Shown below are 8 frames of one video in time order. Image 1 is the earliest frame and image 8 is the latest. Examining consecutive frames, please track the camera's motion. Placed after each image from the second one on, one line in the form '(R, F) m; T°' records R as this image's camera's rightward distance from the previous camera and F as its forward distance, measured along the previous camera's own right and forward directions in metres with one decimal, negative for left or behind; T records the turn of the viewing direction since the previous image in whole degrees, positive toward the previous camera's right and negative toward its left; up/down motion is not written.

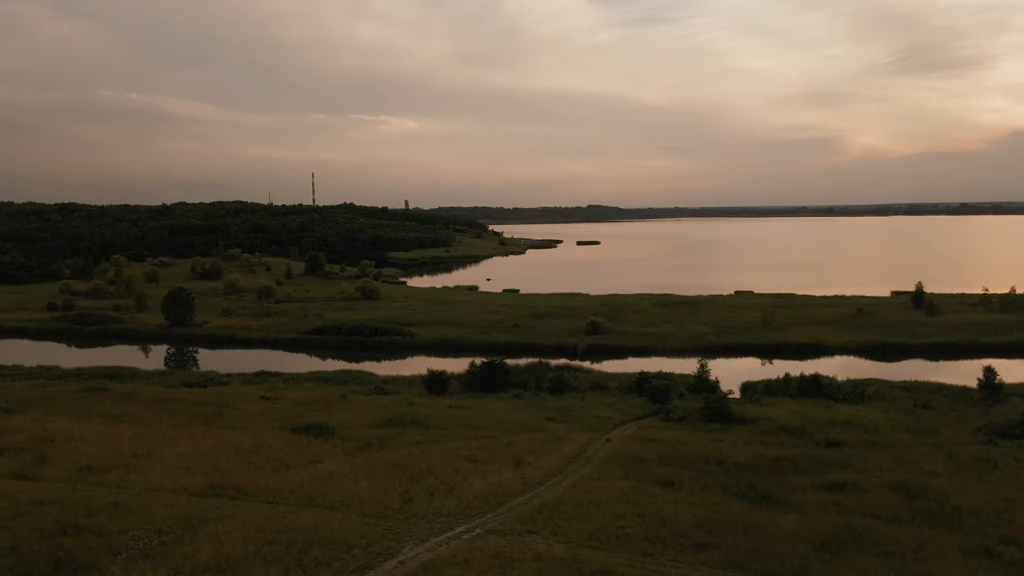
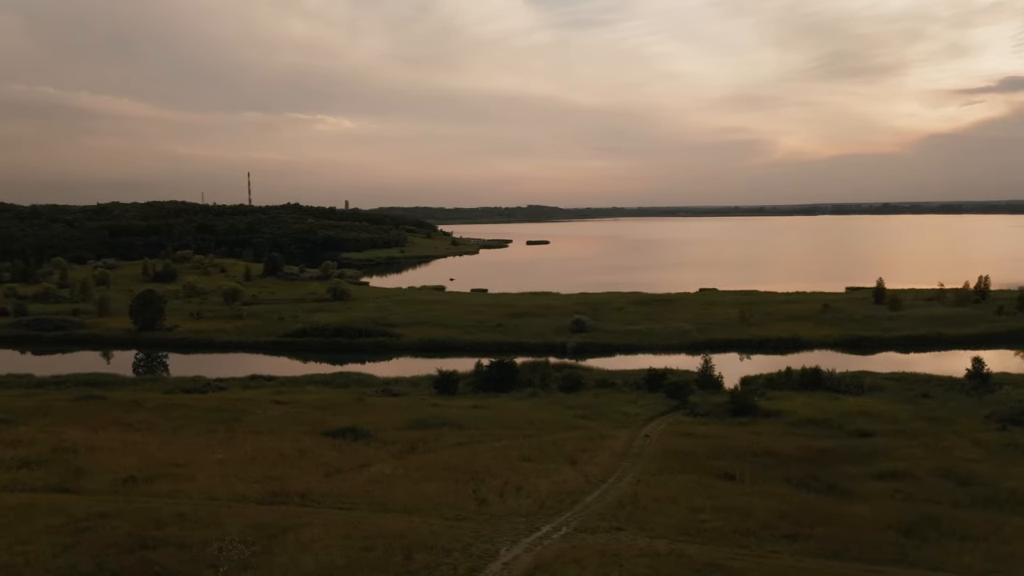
(-2.8, +0.3) m; +4°
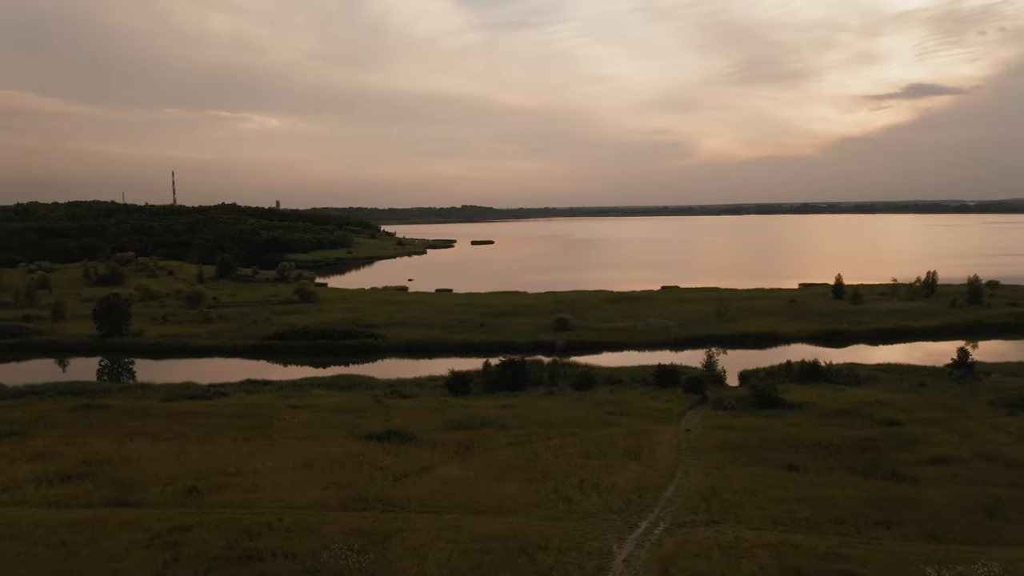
(-3.1, +0.3) m; +5°
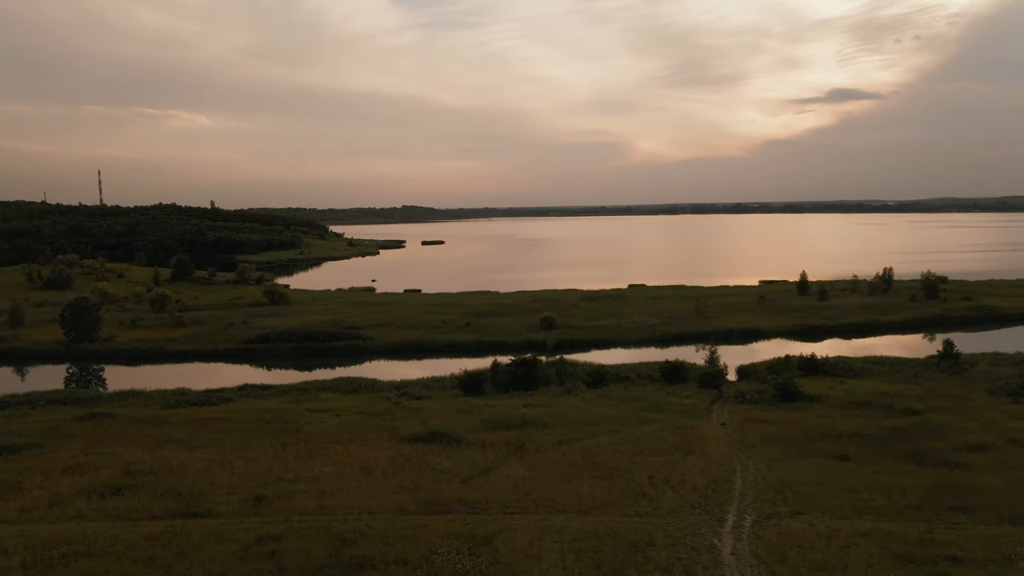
(-2.8, +0.2) m; +4°
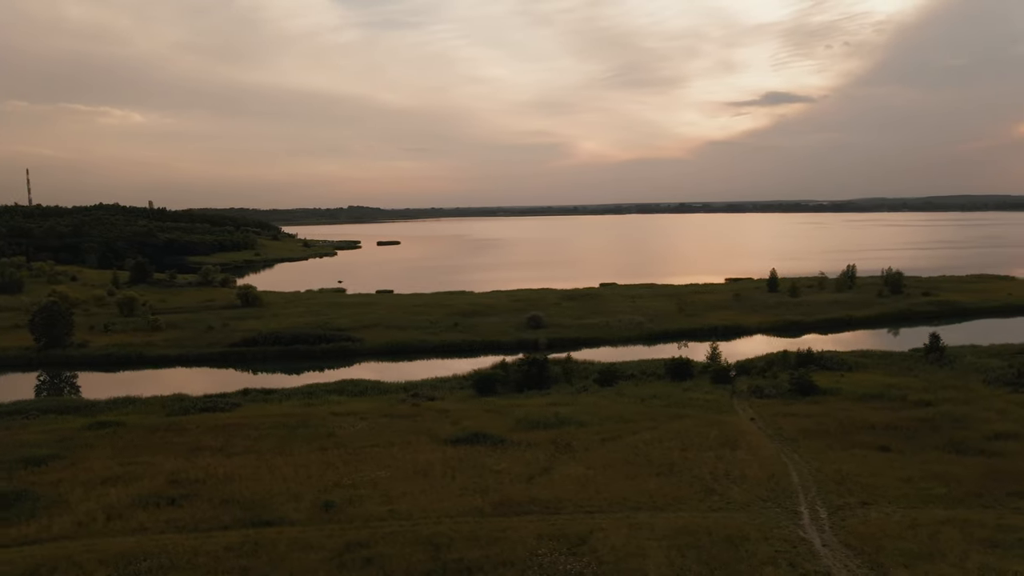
(-2.5, +0.2) m; +4°
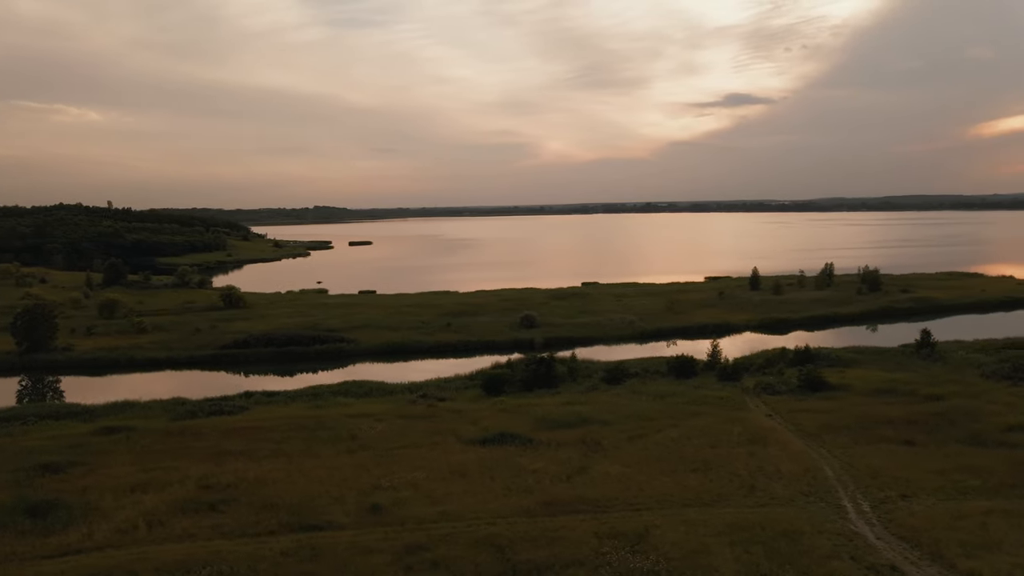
(-1.6, +0.1) m; +2°
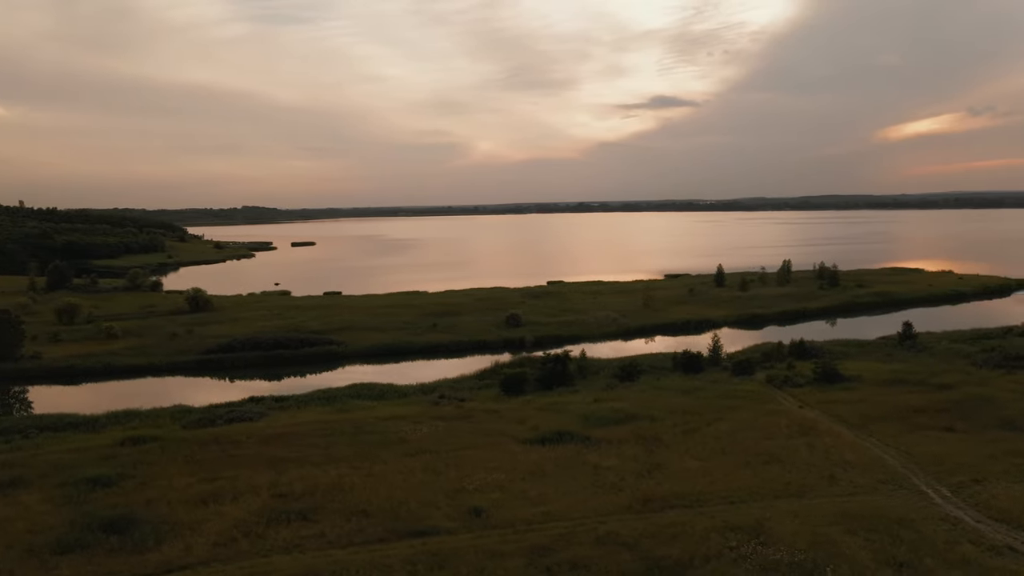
(-3.2, +0.3) m; +5°
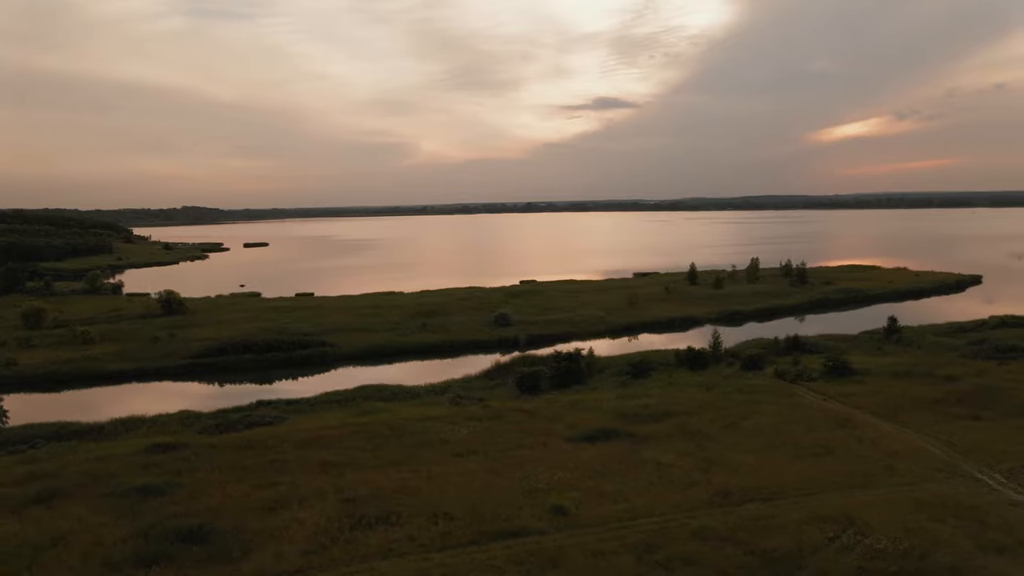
(-2.5, +0.2) m; +4°
